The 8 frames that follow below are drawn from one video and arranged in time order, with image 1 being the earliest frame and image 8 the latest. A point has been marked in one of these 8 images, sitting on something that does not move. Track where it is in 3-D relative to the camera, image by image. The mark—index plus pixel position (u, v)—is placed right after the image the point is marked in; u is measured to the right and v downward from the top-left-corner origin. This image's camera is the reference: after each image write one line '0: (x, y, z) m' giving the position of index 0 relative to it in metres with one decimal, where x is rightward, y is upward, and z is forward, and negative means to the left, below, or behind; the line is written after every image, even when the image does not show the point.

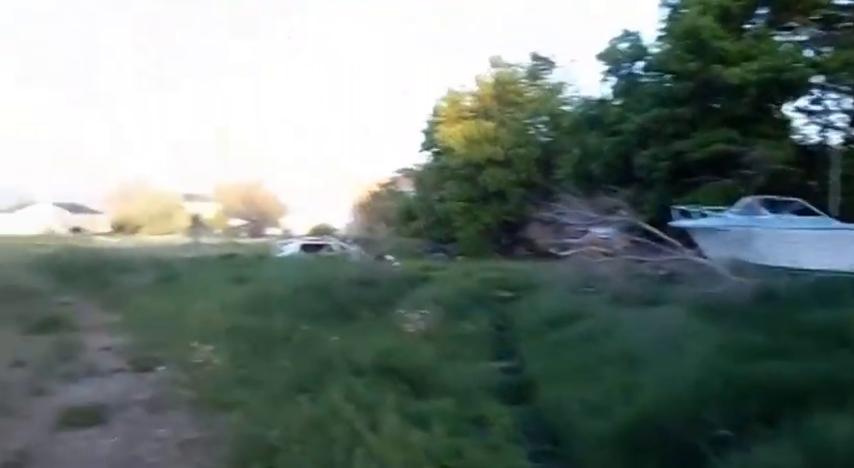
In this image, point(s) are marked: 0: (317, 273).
0: (-2.1, -0.8, +11.4) m
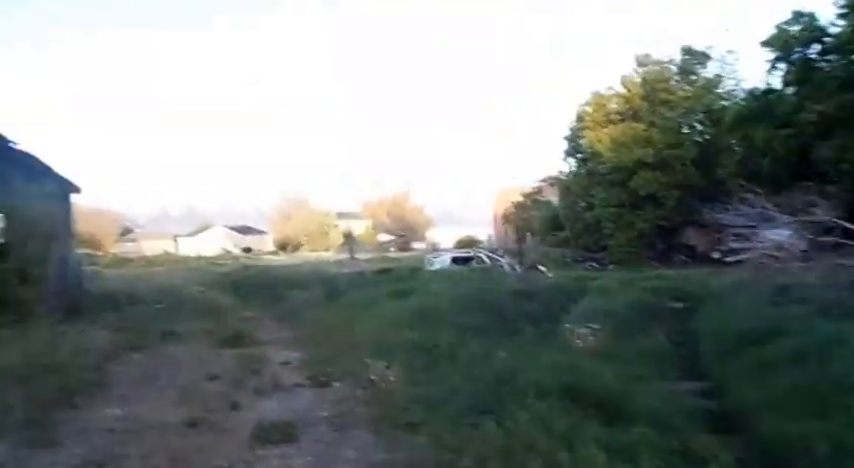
0: (+0.9, -1.1, +11.3) m
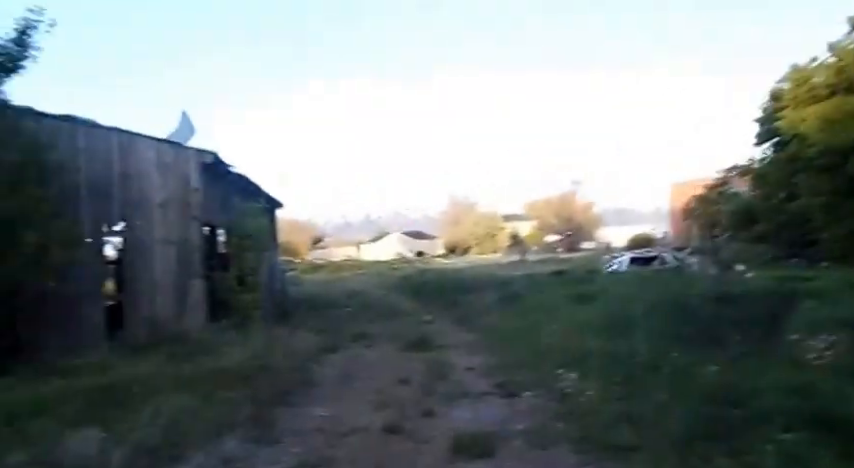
0: (+4.2, -1.0, +10.3) m
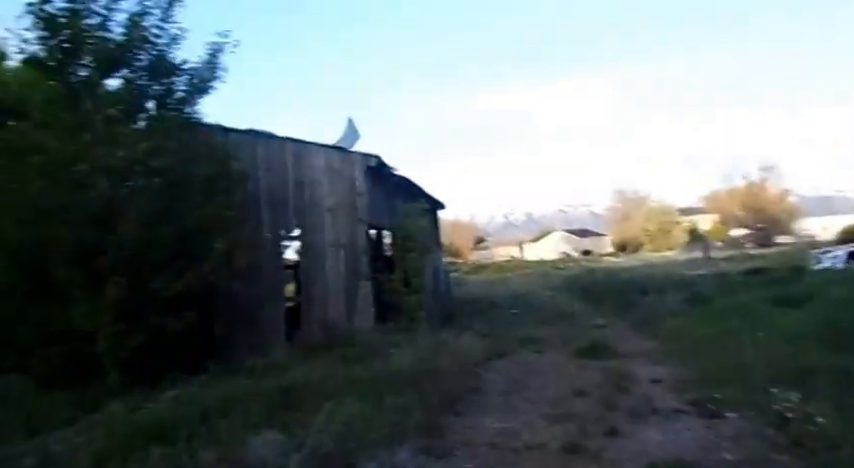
0: (+6.9, -0.9, +8.3) m
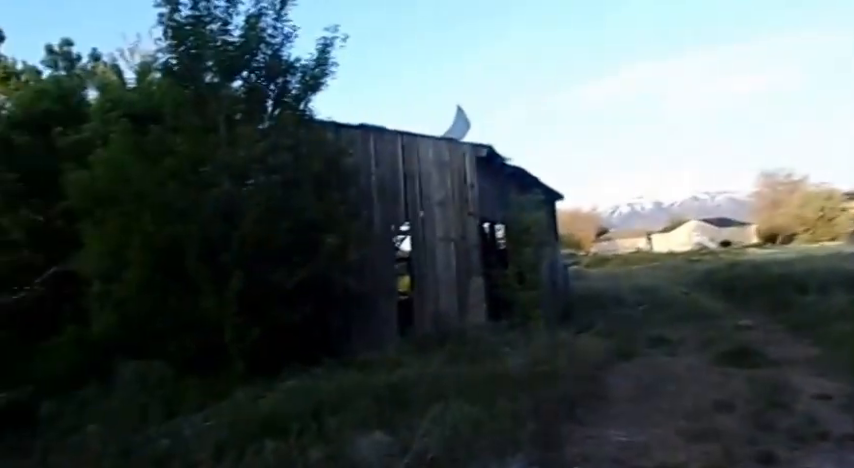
0: (+8.3, -0.7, +6.5) m
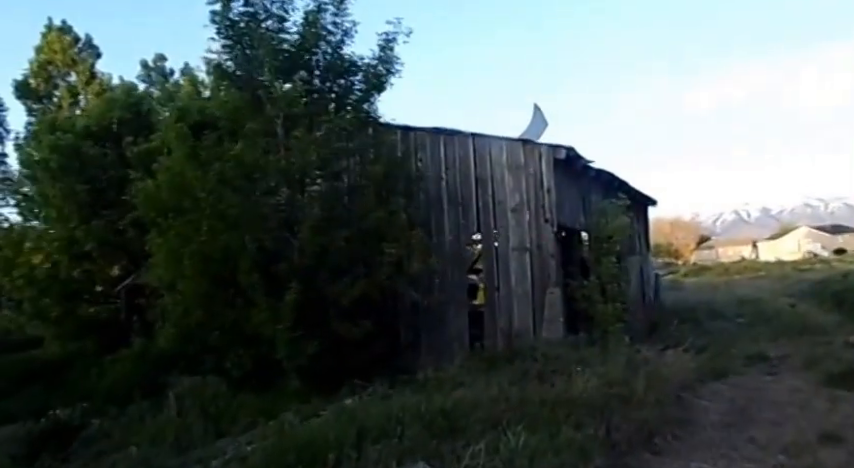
0: (+8.9, -0.7, +4.9) m
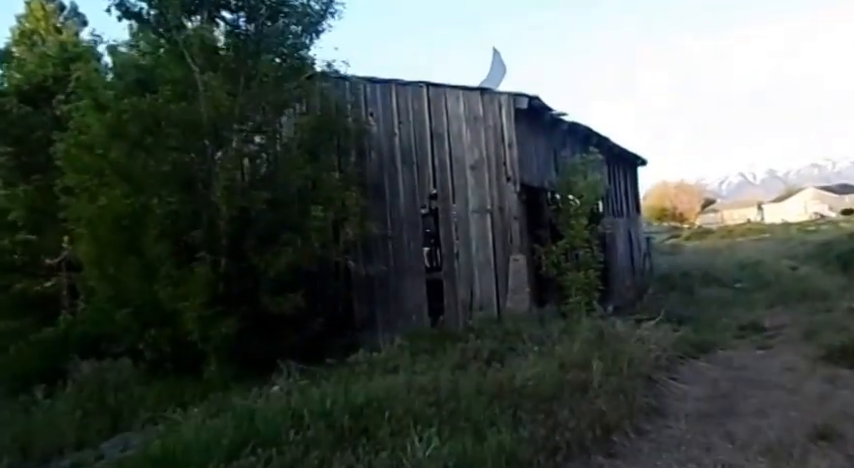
0: (+8.3, -0.3, +4.0) m
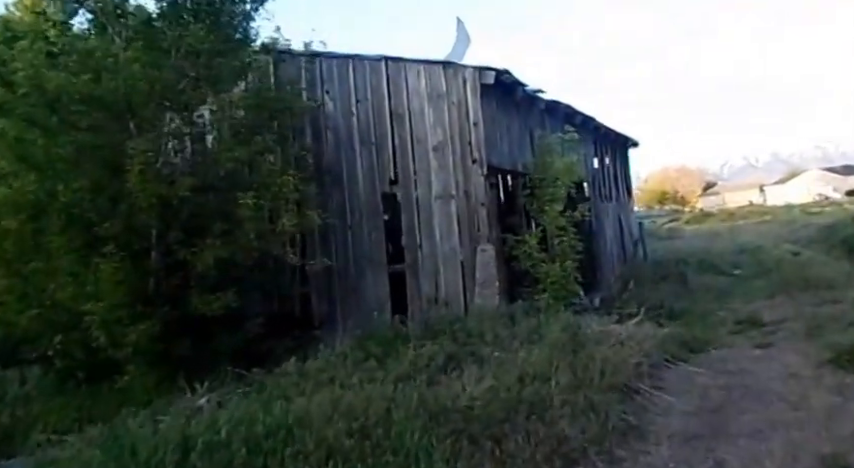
0: (+7.9, -0.1, +3.2) m
